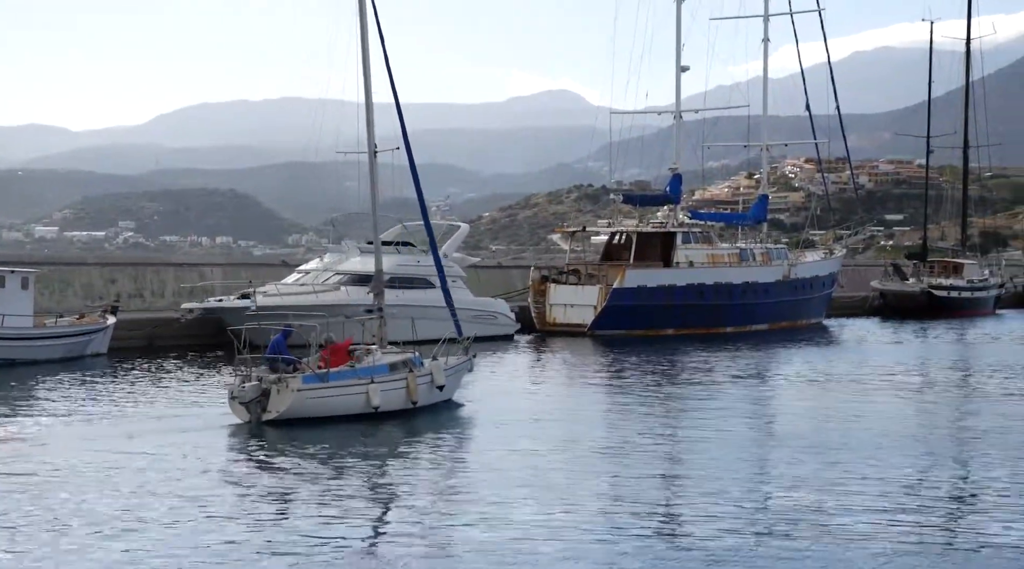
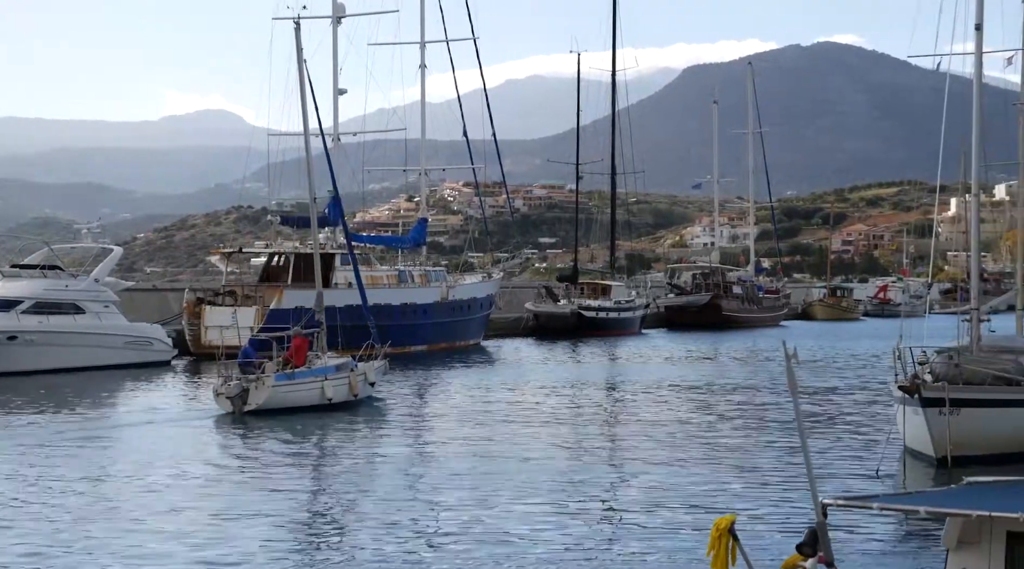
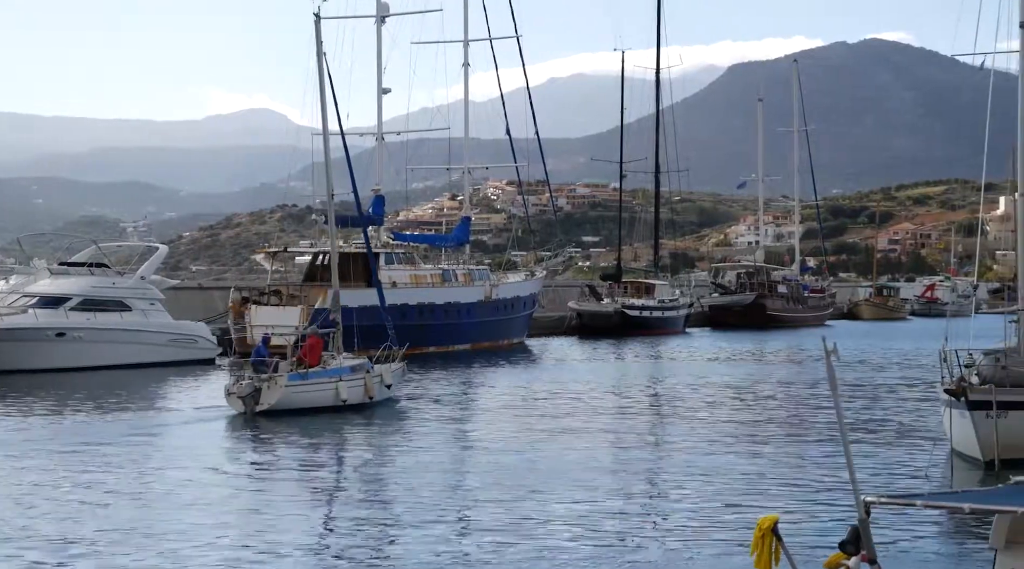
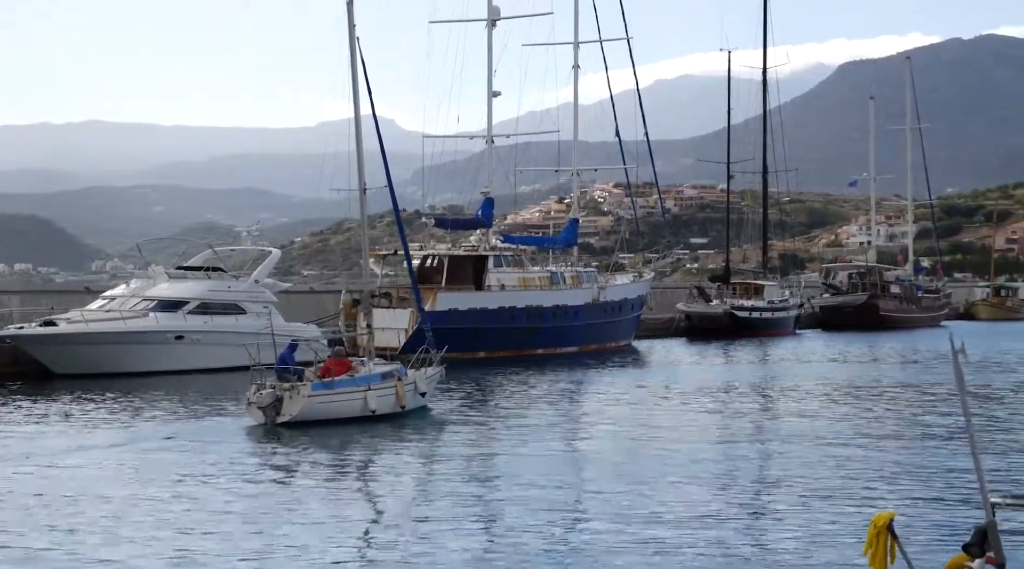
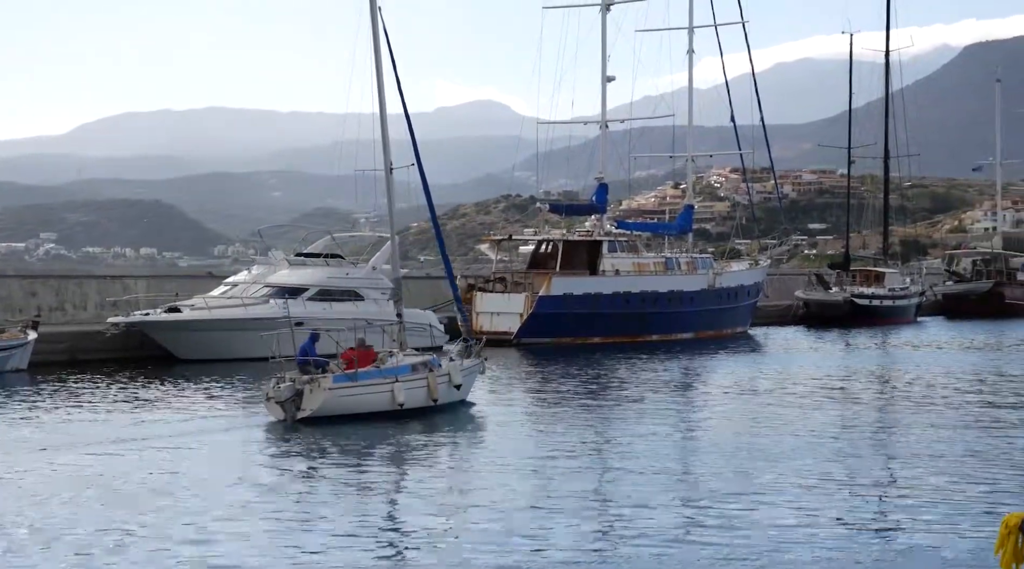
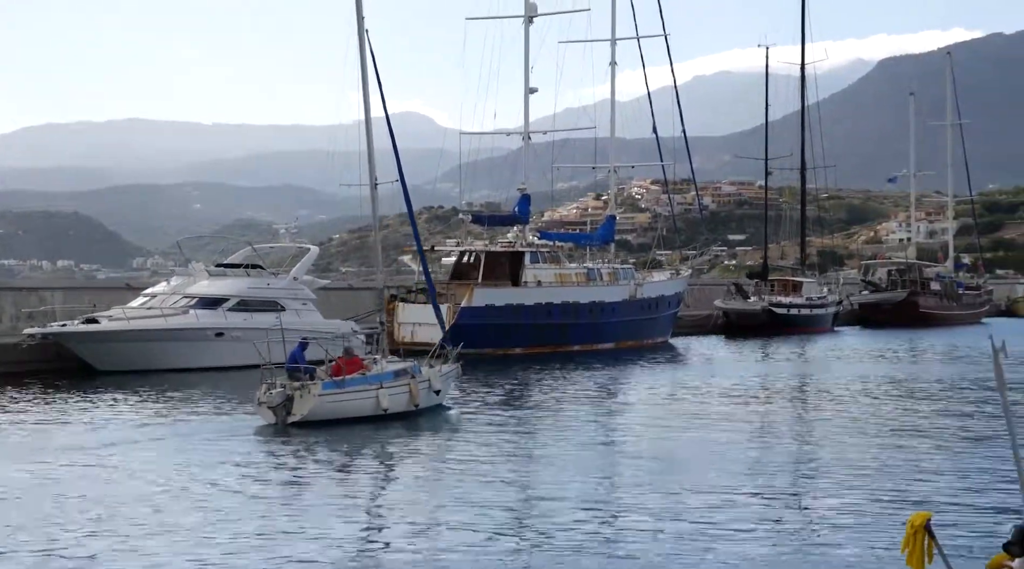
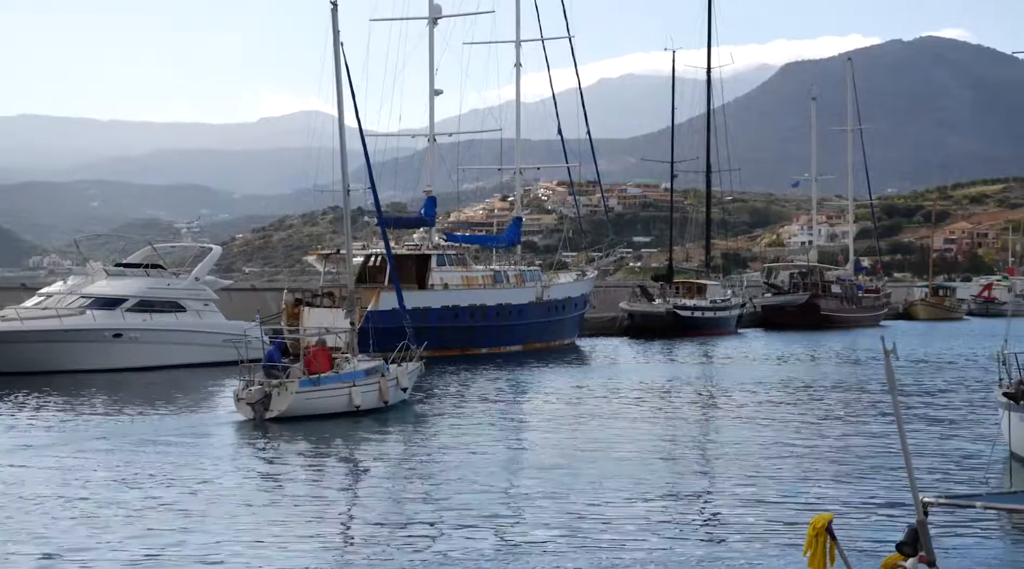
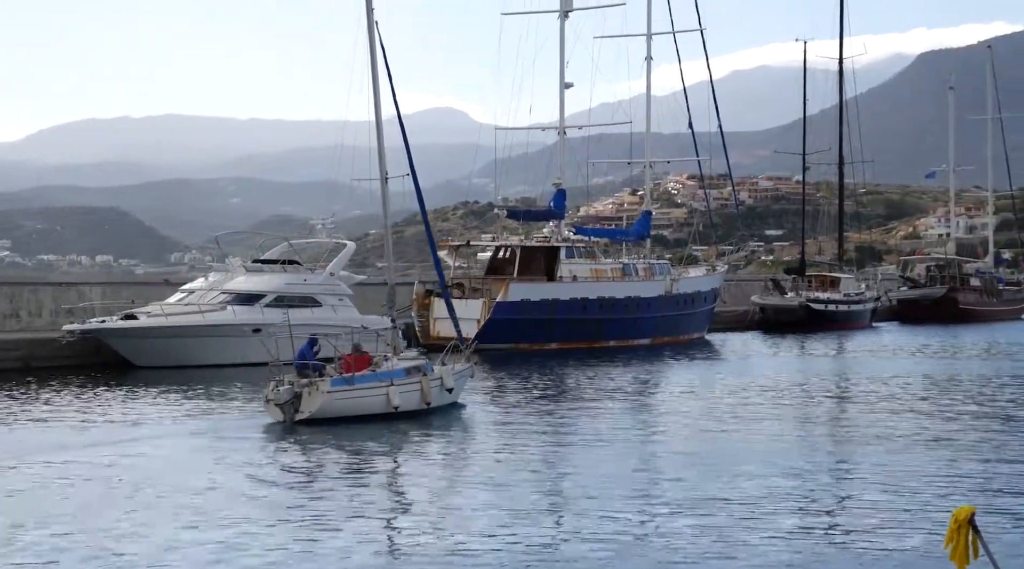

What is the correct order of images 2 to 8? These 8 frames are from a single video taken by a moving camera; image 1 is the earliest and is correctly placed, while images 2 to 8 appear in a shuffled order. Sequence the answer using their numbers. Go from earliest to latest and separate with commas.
5, 8, 6, 4, 7, 3, 2
